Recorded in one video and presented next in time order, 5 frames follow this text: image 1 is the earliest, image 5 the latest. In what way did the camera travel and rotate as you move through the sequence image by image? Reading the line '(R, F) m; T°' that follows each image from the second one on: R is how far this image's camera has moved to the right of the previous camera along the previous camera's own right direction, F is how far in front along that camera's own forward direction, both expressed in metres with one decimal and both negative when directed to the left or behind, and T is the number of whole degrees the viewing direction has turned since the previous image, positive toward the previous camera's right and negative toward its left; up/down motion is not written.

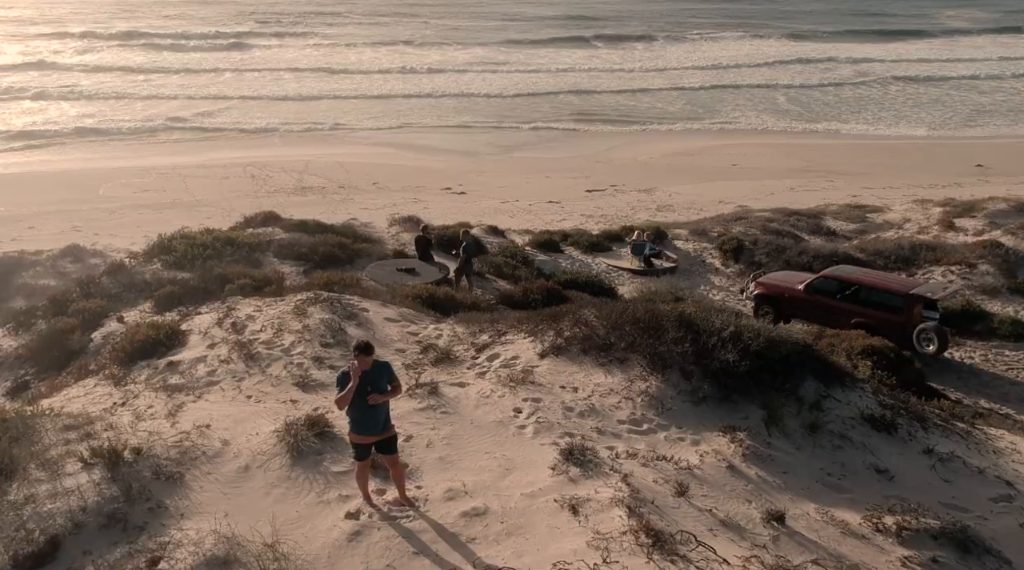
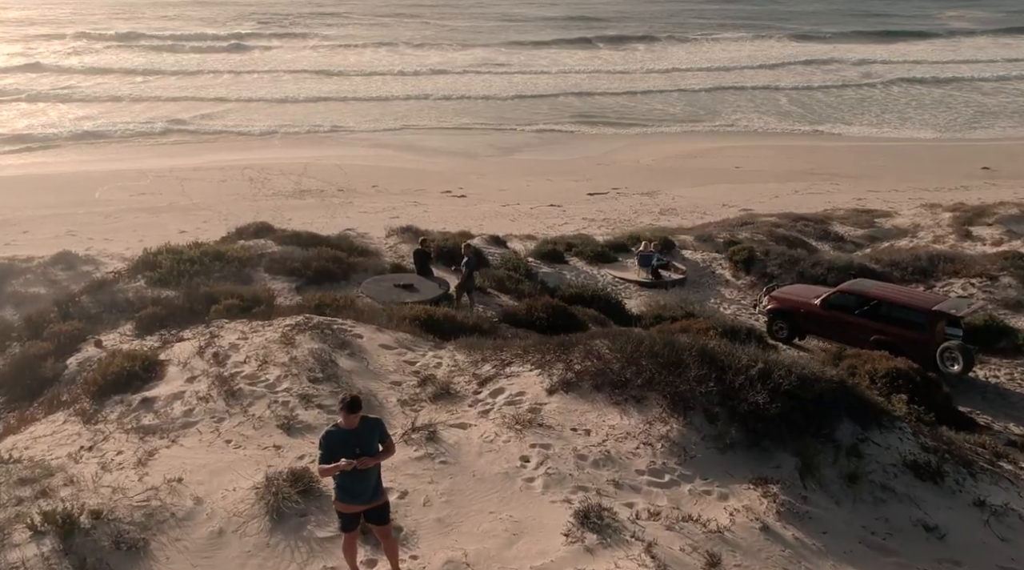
(0.0, +0.5) m; 0°
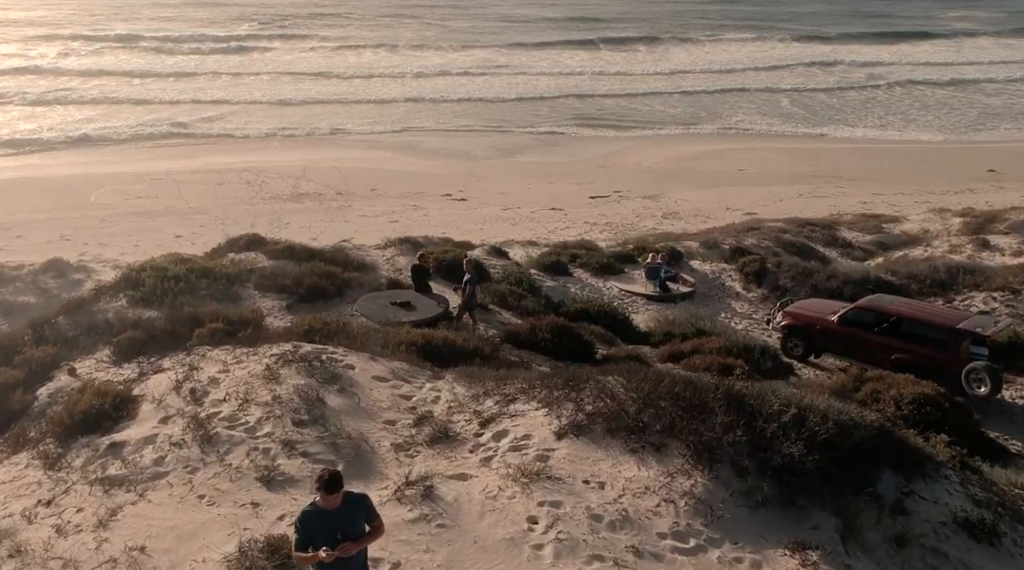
(0.0, +0.5) m; 0°
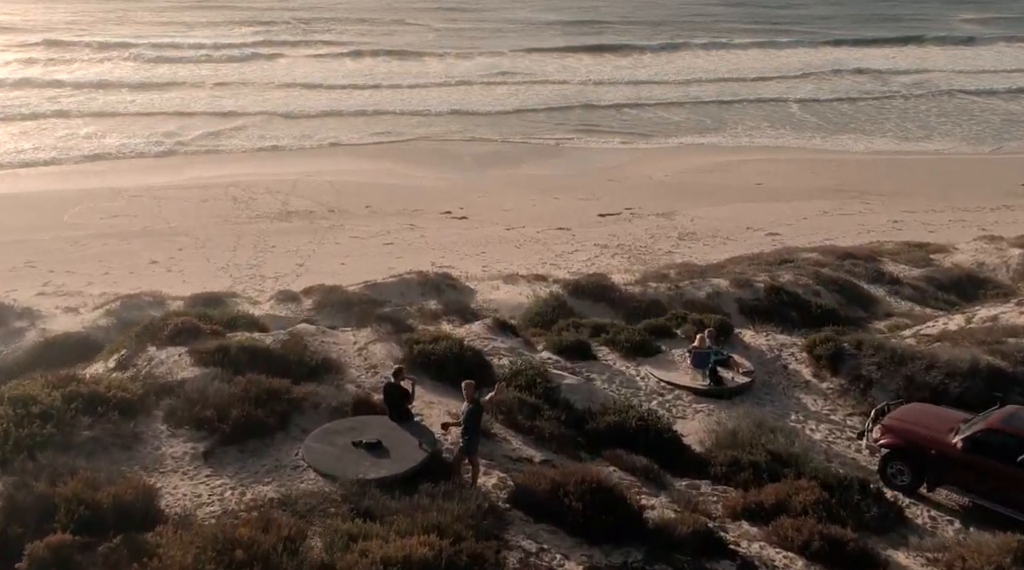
(-0.1, +2.6) m; 0°
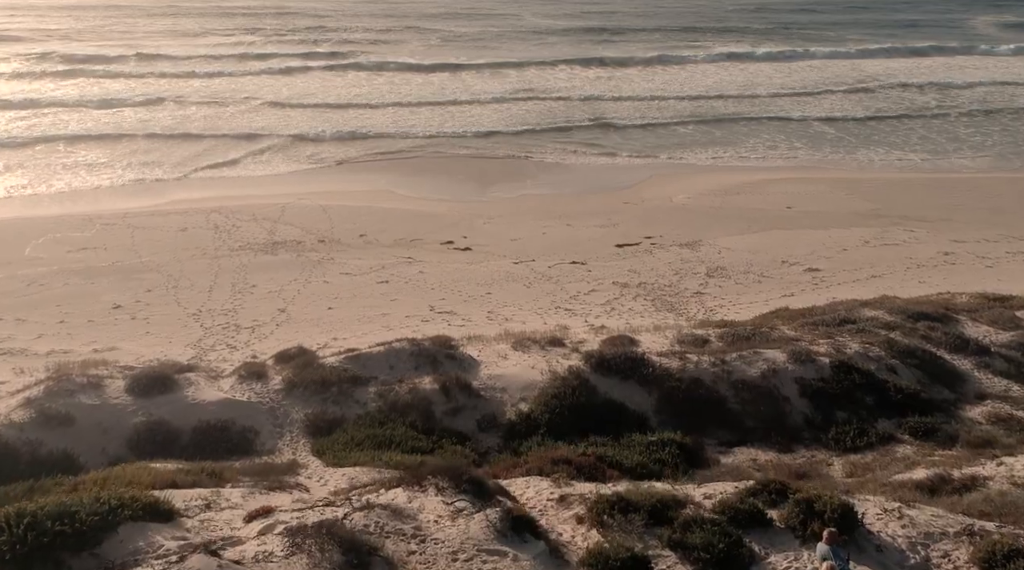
(-0.1, +3.4) m; 0°
